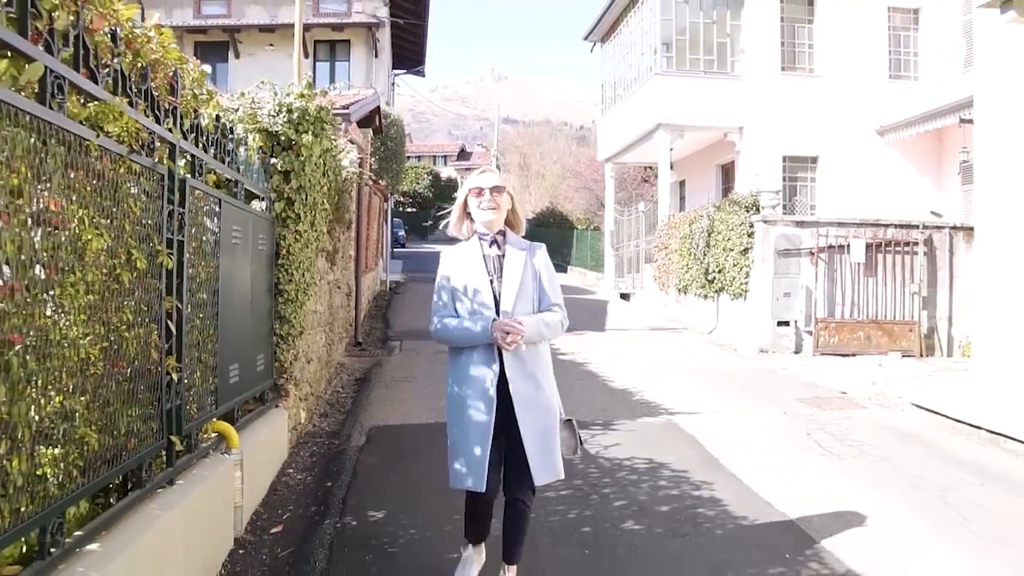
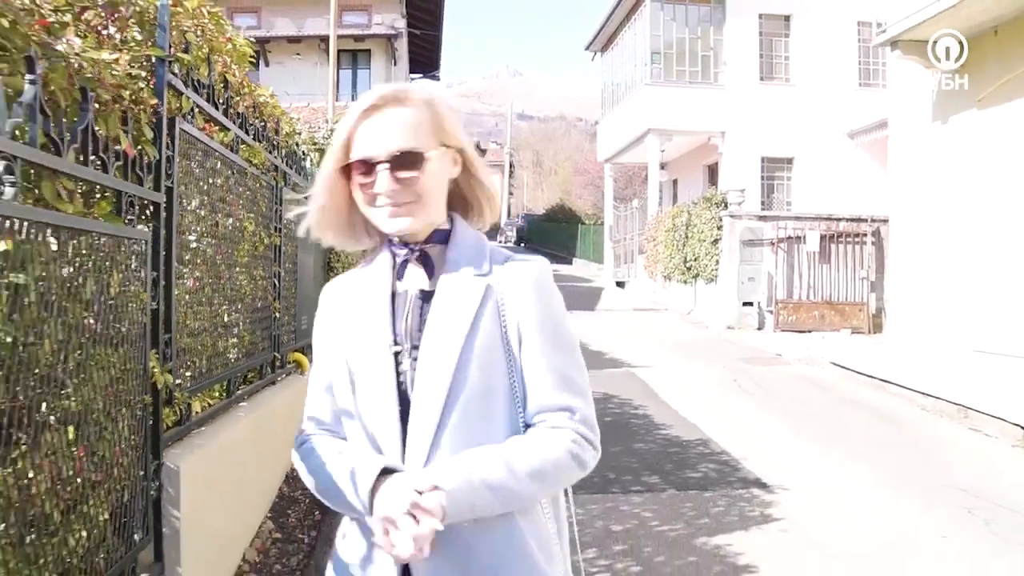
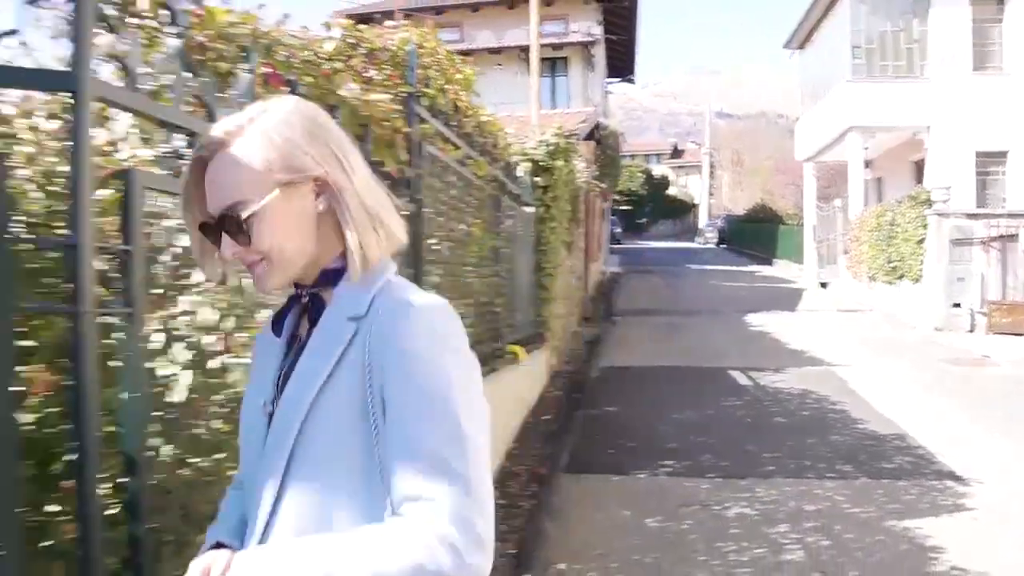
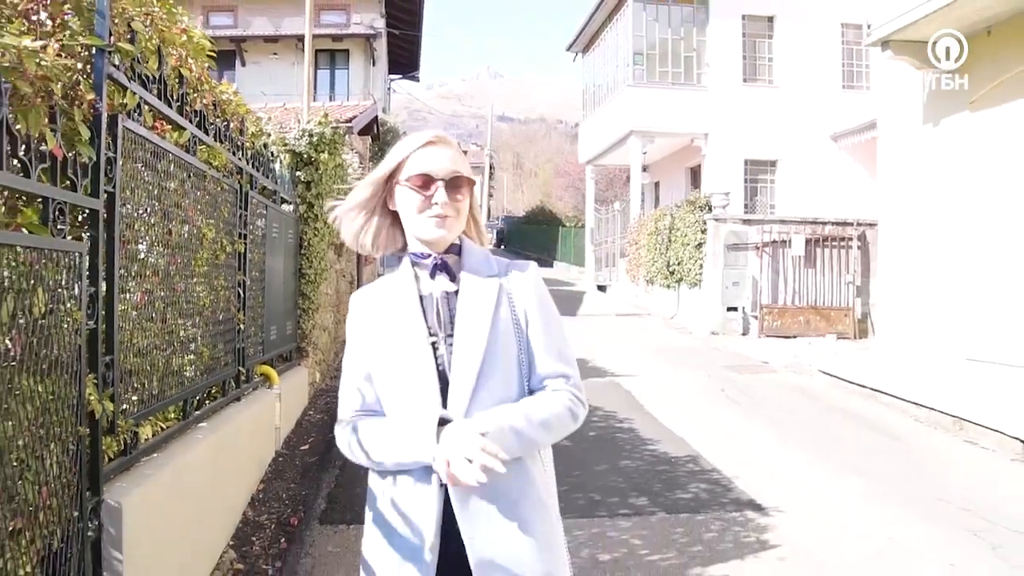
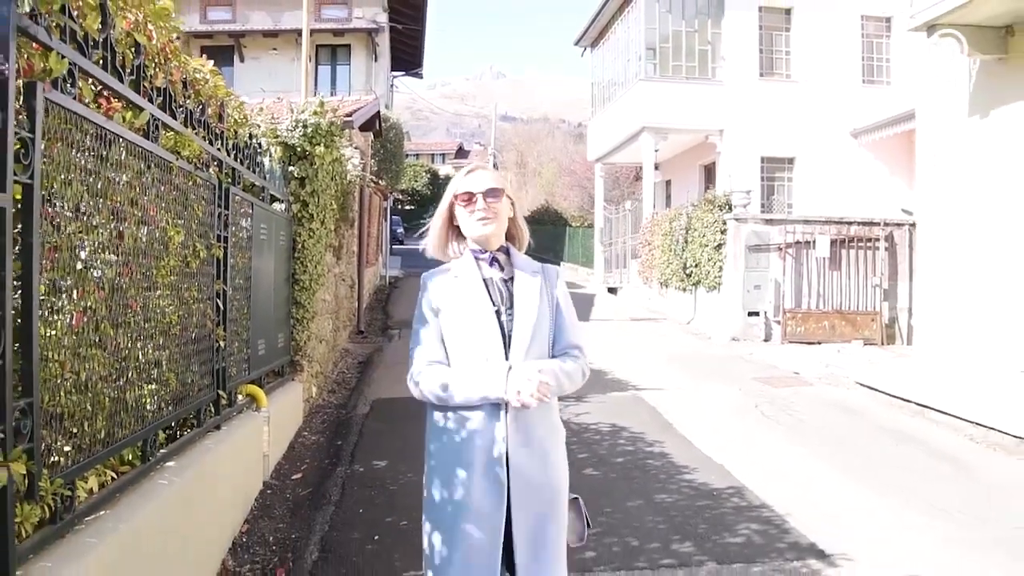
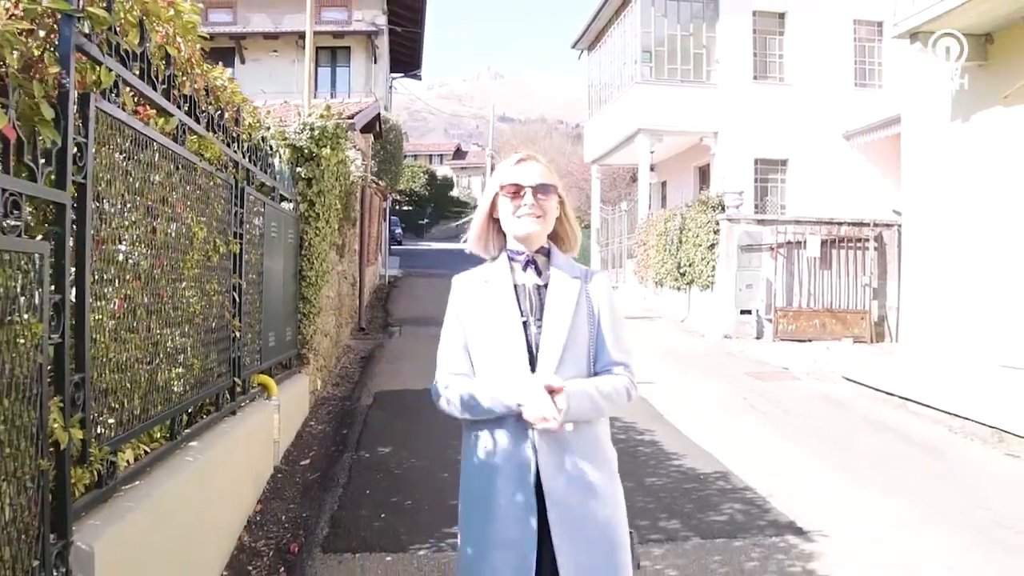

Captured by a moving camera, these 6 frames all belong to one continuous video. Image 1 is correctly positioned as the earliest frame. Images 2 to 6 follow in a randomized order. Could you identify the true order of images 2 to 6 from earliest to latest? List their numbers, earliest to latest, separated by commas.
5, 6, 4, 2, 3
